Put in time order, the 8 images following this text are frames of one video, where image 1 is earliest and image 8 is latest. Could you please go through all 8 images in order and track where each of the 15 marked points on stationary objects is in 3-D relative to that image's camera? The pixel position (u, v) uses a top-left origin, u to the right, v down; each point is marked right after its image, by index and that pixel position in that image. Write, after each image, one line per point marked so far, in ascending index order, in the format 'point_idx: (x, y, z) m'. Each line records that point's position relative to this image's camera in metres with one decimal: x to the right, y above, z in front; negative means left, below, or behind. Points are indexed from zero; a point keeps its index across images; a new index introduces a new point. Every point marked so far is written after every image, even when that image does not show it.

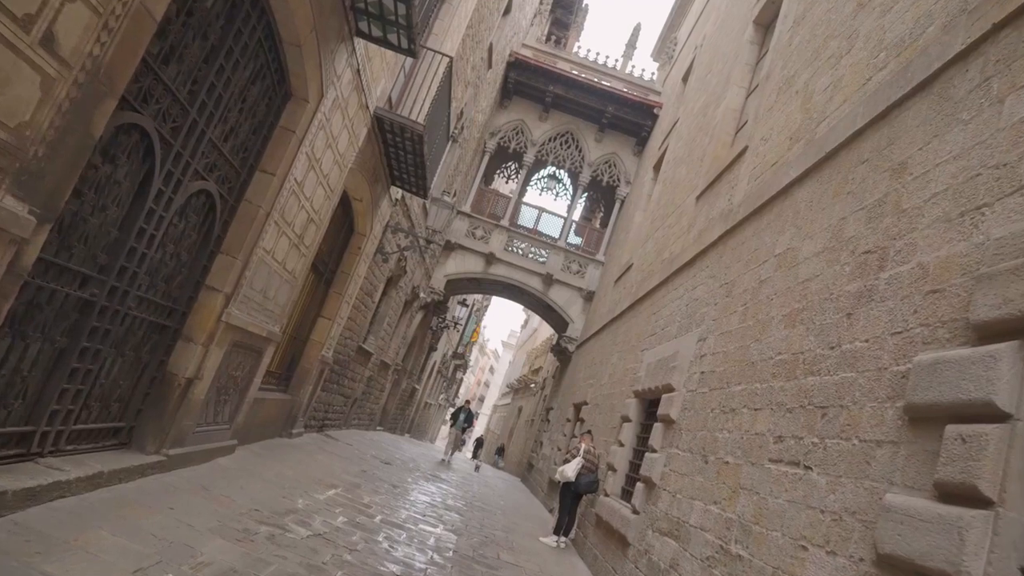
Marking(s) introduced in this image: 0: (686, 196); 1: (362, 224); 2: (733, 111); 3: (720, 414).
0: (+2.3, +1.2, +8.7) m
1: (-1.9, +0.8, +8.3) m
2: (+2.7, +2.1, +8.1) m
3: (+1.5, -0.9, +4.7) m
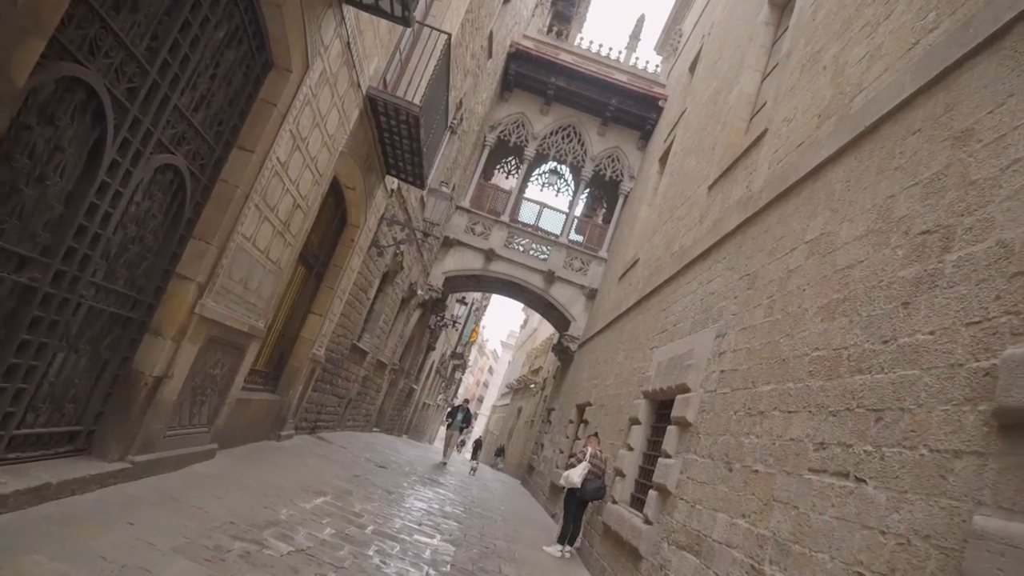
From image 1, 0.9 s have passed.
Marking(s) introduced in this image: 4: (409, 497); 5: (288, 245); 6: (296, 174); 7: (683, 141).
0: (+2.3, +1.2, +8.2) m
1: (-1.9, +0.9, +7.9) m
2: (+2.7, +2.2, +7.6) m
3: (+1.5, -0.8, +4.2) m
4: (-1.2, -2.4, +7.5) m
5: (-1.9, +0.4, +5.6) m
6: (-1.7, +0.9, +5.1) m
7: (+2.7, +2.3, +10.6) m
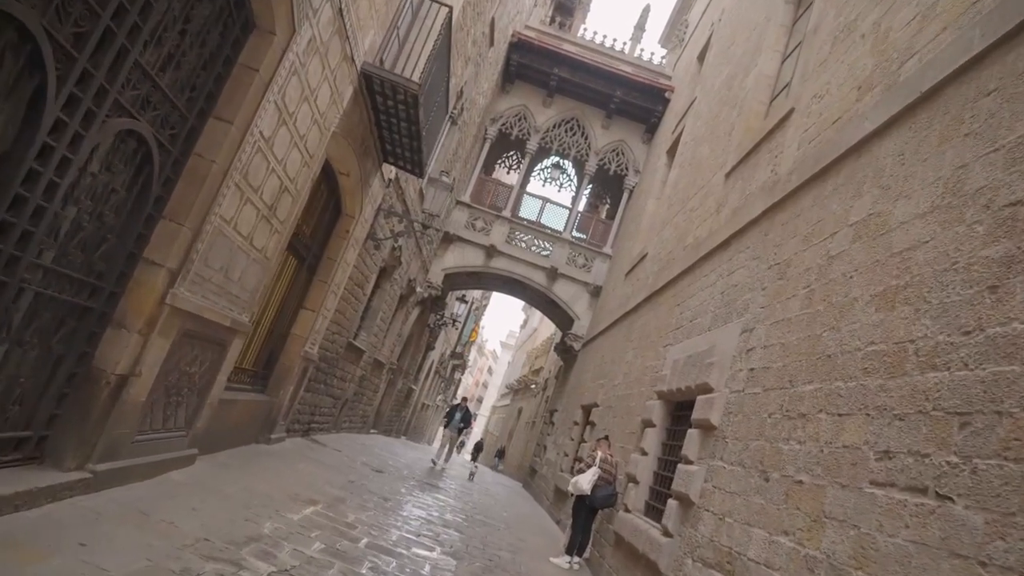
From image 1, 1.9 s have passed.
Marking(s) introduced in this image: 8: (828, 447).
0: (+2.4, +1.3, +7.8) m
1: (-1.8, +0.9, +7.4) m
2: (+2.8, +2.3, +7.2) m
3: (+1.5, -0.8, +3.8) m
4: (-1.1, -2.3, +7.0) m
5: (-1.8, +0.4, +5.1) m
6: (-1.6, +1.0, +4.7) m
7: (+2.8, +2.4, +10.1) m
8: (+1.5, -0.8, +3.2) m
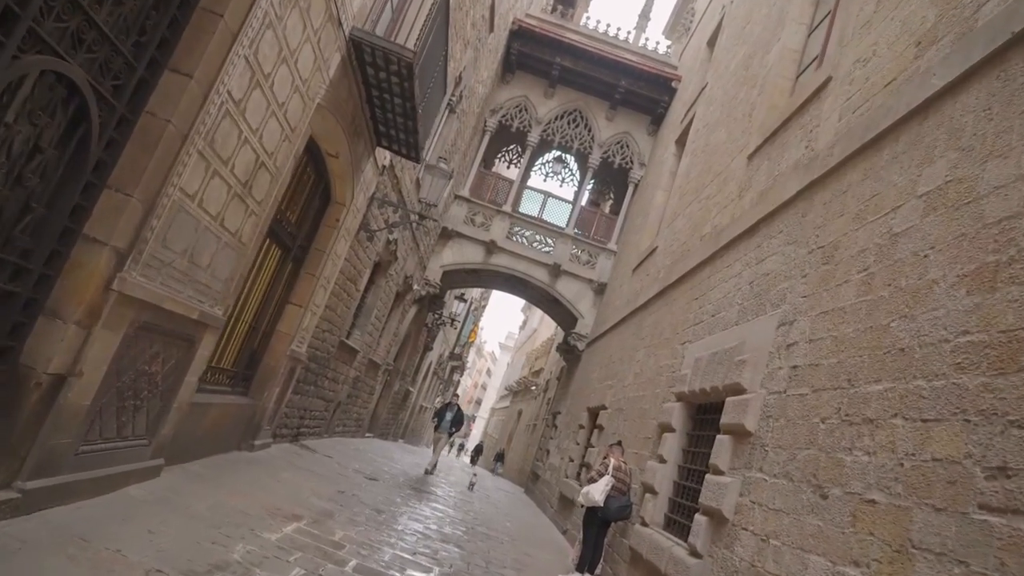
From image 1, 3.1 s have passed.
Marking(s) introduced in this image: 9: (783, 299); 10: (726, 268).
0: (+2.4, +1.4, +7.2) m
1: (-1.8, +1.0, +6.9) m
2: (+2.8, +2.4, +6.6) m
3: (+1.6, -0.7, +3.2) m
4: (-1.1, -2.2, +6.4) m
5: (-1.8, +0.5, +4.5) m
6: (-1.6, +1.0, +4.1) m
7: (+2.8, +2.5, +9.6) m
8: (+1.6, -0.7, +2.6) m
9: (+1.8, -0.1, +4.5) m
10: (+1.9, +0.2, +6.0) m
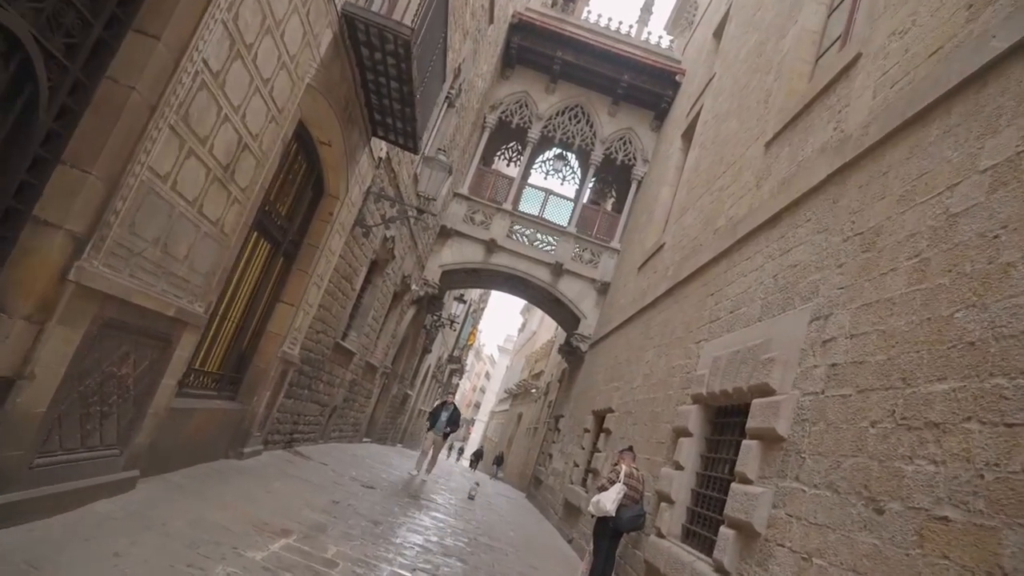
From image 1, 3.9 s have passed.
0: (+2.4, +1.4, +6.9) m
1: (-1.7, +1.0, +6.5) m
2: (+2.8, +2.4, +6.3) m
3: (+1.6, -0.6, +2.8) m
4: (-1.0, -2.2, +6.0) m
5: (-1.7, +0.5, +4.1) m
6: (-1.5, +1.1, +3.7) m
7: (+2.8, +2.5, +9.2) m
8: (+1.6, -0.6, +2.2) m
9: (+1.9, 0.0, +4.1) m
10: (+2.0, +0.2, +5.6) m
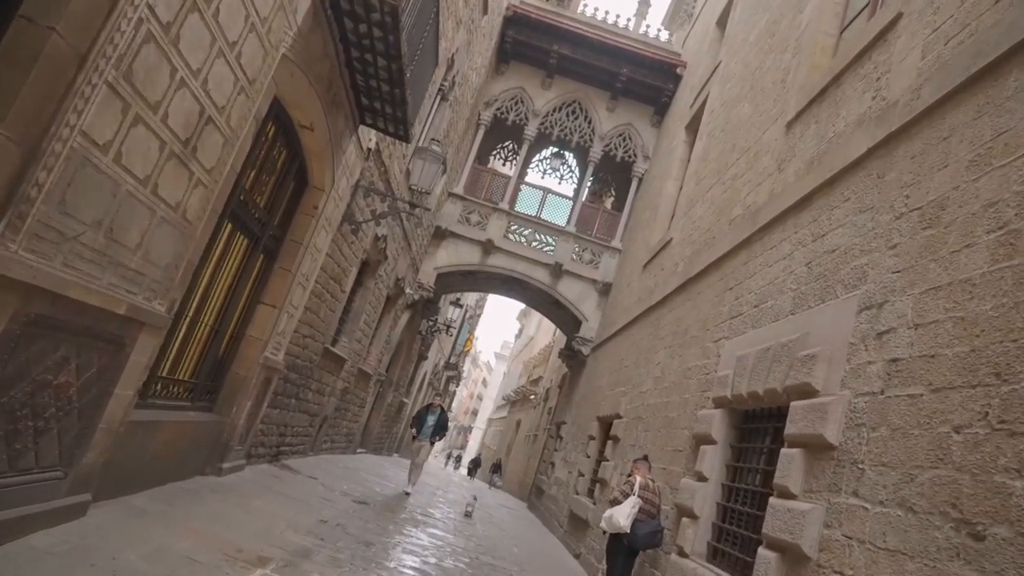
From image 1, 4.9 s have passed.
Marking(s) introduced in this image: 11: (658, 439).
0: (+2.4, +1.5, +6.4) m
1: (-1.7, +1.0, +6.0) m
2: (+2.8, +2.5, +5.8) m
3: (+1.7, -0.5, +2.3) m
4: (-1.0, -2.2, +5.5) m
5: (-1.7, +0.6, +3.6) m
6: (-1.5, +1.1, +3.2) m
7: (+2.8, +2.6, +8.7) m
8: (+1.7, -0.5, +1.7) m
9: (+1.9, +0.1, +3.6) m
10: (+2.0, +0.3, +5.1) m
11: (+1.4, -1.5, +6.4) m
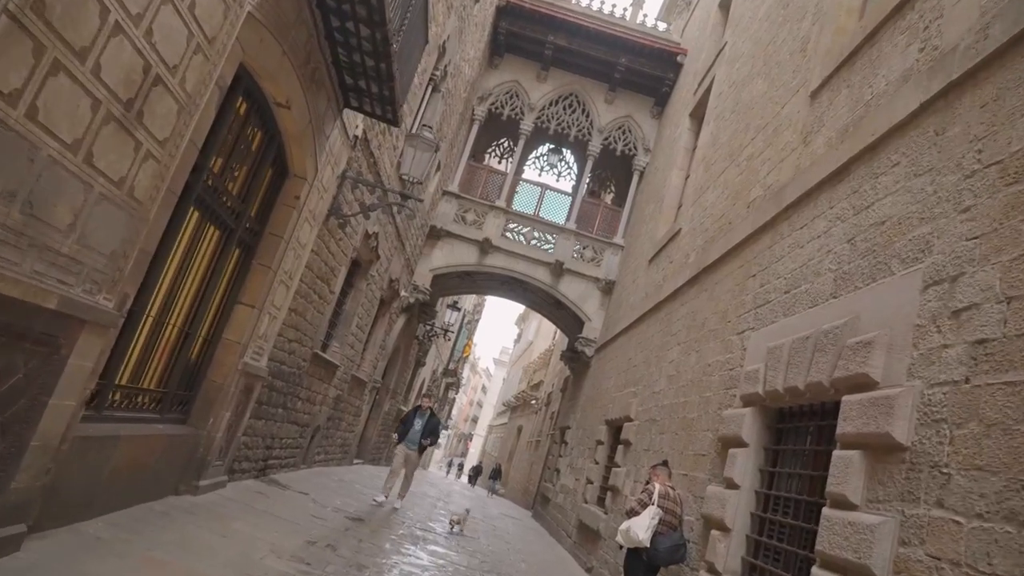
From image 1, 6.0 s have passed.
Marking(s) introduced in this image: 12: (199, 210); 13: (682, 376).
0: (+2.4, +1.6, +5.9) m
1: (-1.7, +1.1, +5.5) m
2: (+2.8, +2.6, +5.3) m
3: (+1.7, -0.4, +1.8) m
4: (-0.9, -2.1, +5.0) m
5: (-1.7, +0.6, +3.1) m
6: (-1.5, +1.2, +2.7) m
7: (+2.7, +2.7, +8.2) m
8: (+1.7, -0.4, +1.2) m
9: (+1.9, +0.2, +3.1) m
10: (+2.0, +0.4, +4.6) m
11: (+1.5, -1.4, +5.8) m
12: (-2.0, +0.5, +4.3) m
13: (+1.6, -0.8, +6.3) m
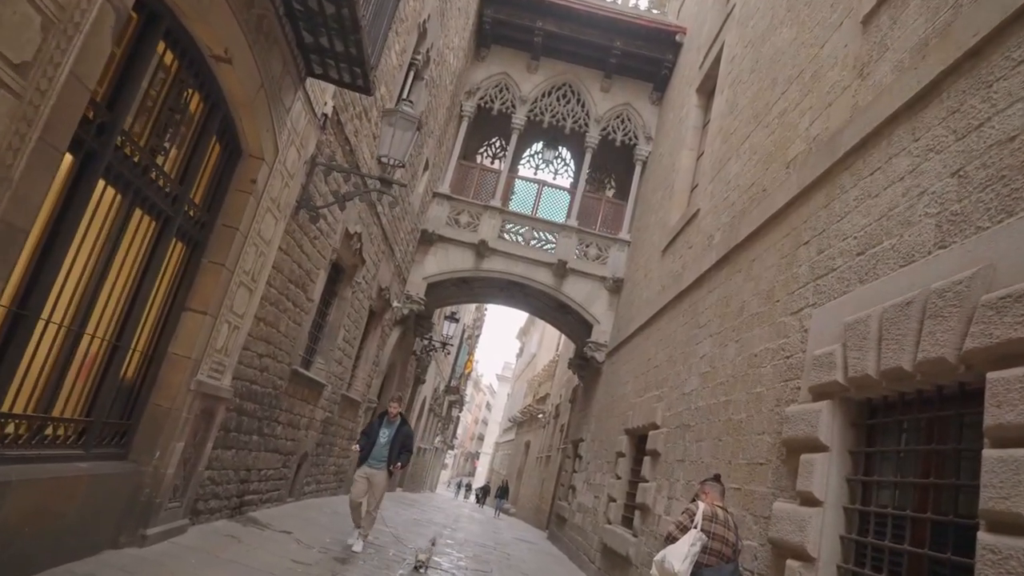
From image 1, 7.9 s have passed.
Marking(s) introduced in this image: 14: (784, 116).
0: (+2.3, +1.8, +5.0) m
1: (-1.8, +1.1, +4.5) m
2: (+2.7, +2.8, +4.5) m
3: (+1.8, -0.1, +0.9) m
4: (-0.8, -2.1, +4.0) m
5: (-1.7, +0.7, +2.2) m
6: (-1.5, +1.2, +1.8) m
7: (+2.6, +2.8, +7.4) m
8: (+1.8, -0.1, +0.3) m
9: (+1.9, +0.4, +2.2) m
10: (+2.0, +0.6, +3.7) m
11: (+1.5, -1.2, +4.9) m
12: (-2.0, +0.5, +3.4) m
13: (+1.7, -0.7, +5.4) m
14: (+2.2, +1.4, +5.5) m
